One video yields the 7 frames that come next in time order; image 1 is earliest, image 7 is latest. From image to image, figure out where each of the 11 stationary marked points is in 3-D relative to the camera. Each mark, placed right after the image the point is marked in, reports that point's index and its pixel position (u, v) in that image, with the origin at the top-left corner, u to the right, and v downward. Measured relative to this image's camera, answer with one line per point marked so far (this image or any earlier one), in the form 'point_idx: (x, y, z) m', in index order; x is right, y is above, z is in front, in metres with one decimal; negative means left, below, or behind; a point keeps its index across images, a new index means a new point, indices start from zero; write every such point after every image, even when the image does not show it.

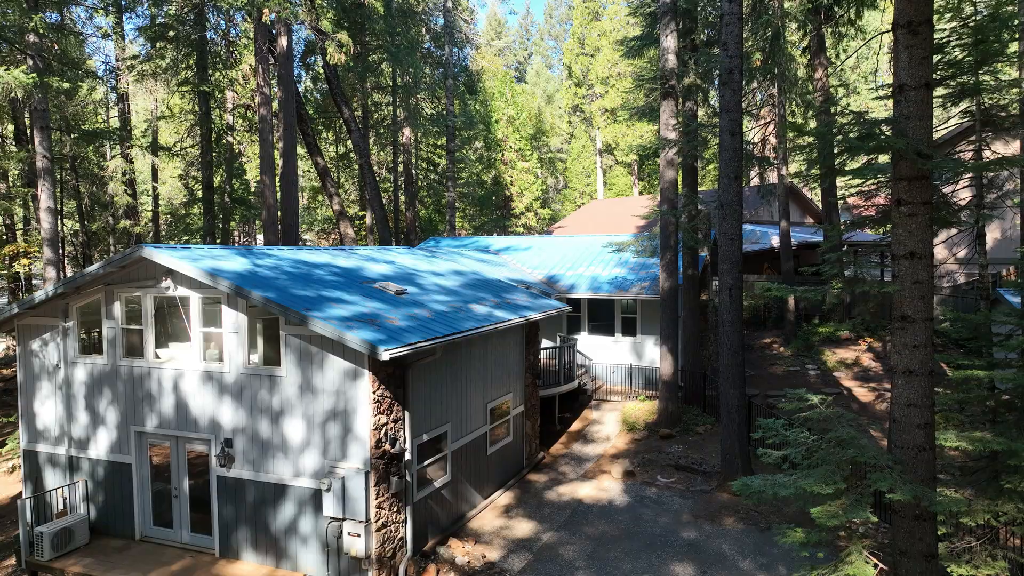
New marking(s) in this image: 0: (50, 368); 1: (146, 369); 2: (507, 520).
0: (-7.9, -1.4, +11.6) m
1: (-5.8, -1.3, +10.7) m
2: (-0.1, -4.2, +12.1) m
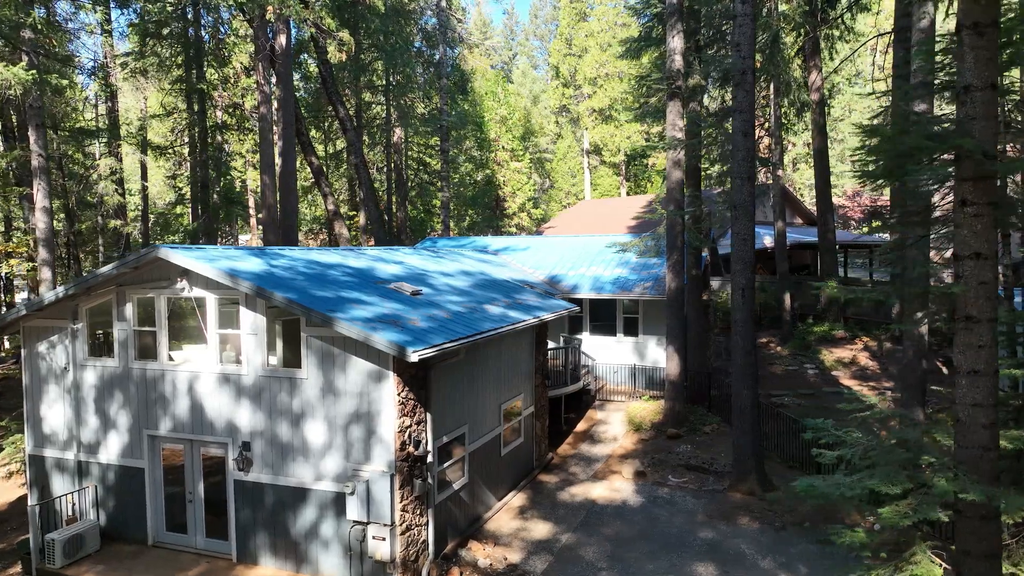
0: (-7.6, -1.4, +11.3) m
1: (-5.5, -1.3, +10.5) m
2: (+0.2, -4.2, +12.1) m
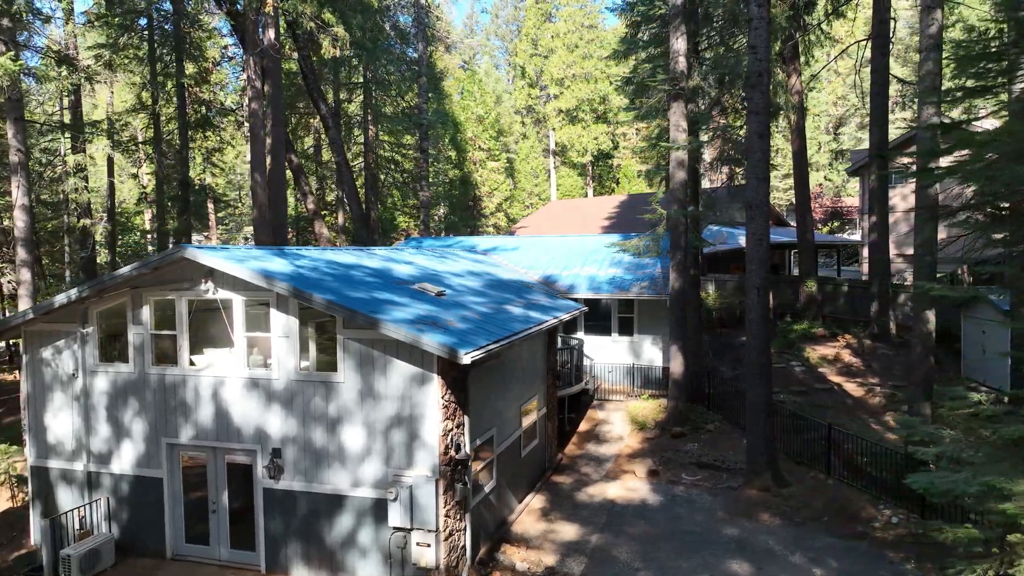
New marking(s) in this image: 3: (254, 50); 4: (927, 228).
0: (-7.1, -1.4, +10.7) m
1: (-5.0, -1.3, +10.1) m
2: (+0.7, -4.2, +12.0) m
3: (-7.2, +6.7, +18.8) m
4: (+8.0, +1.2, +13.0) m
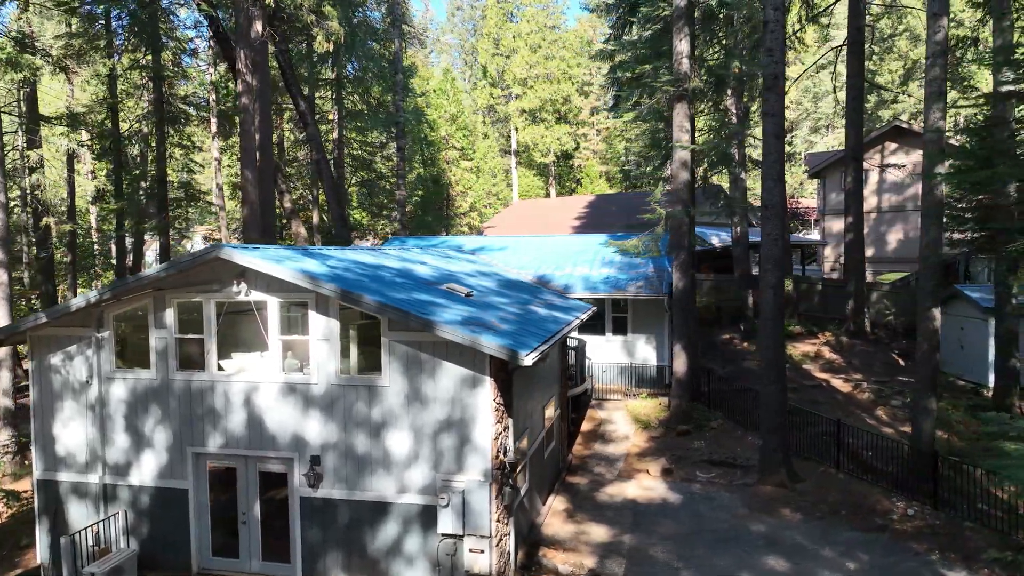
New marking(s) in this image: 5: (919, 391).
0: (-6.5, -1.5, +10.1) m
1: (-4.3, -1.4, +9.6) m
2: (+1.2, -4.2, +11.9) m
3: (-7.2, +6.6, +18.2) m
4: (+8.4, +1.2, +13.4) m
5: (+8.3, -2.1, +13.7) m
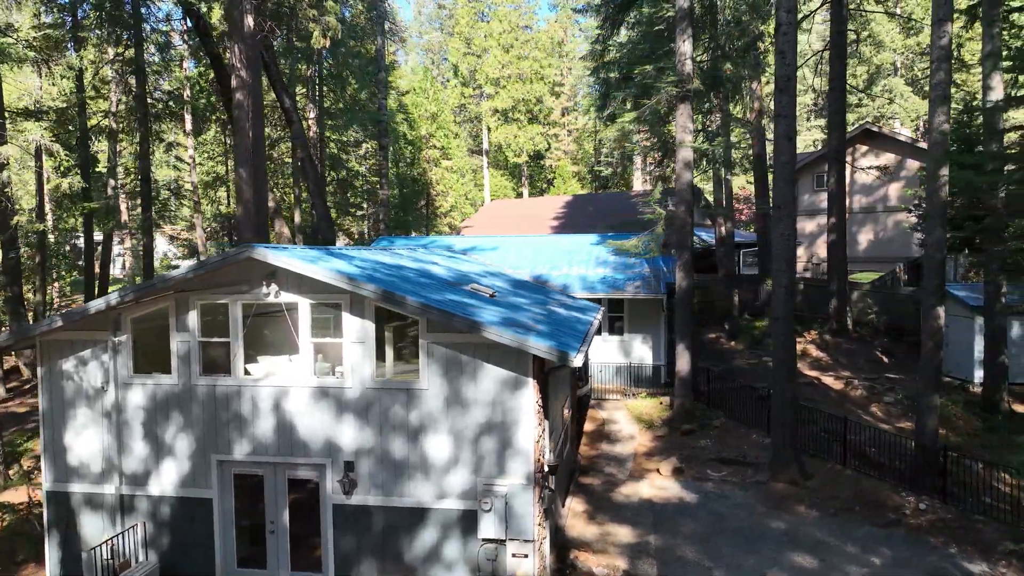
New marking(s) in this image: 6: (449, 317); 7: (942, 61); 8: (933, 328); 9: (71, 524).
0: (-6.0, -1.5, +9.7) m
1: (-3.8, -1.4, +9.3) m
2: (+1.6, -4.2, +11.9) m
3: (-7.1, +6.6, +17.7) m
4: (+8.7, +1.2, +13.8) m
5: (+8.5, -2.1, +14.0) m
6: (-0.8, -0.4, +8.3) m
7: (+8.7, +4.6, +13.7) m
8: (+8.7, -0.8, +13.9) m
9: (-6.4, -3.4, +9.8) m
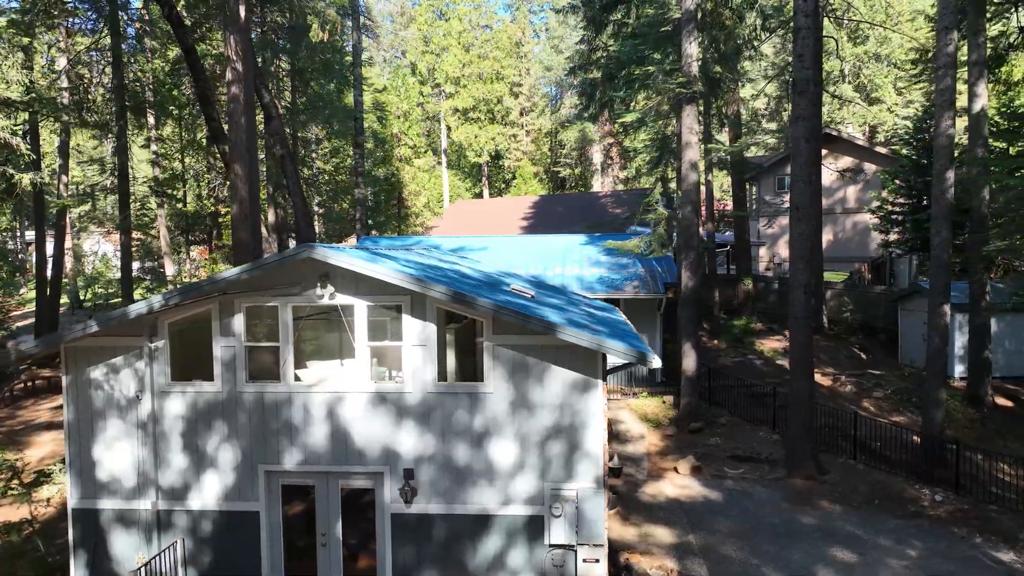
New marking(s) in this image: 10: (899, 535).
0: (-5.2, -1.5, +9.0) m
1: (-3.0, -1.4, +8.8) m
2: (+2.2, -4.2, +11.8) m
3: (-7.0, +6.6, +16.9) m
4: (+9.2, +1.2, +14.3) m
5: (+9.0, -2.0, +14.5) m
6: (+0.1, -0.4, +8.1) m
7: (+9.1, +4.6, +14.2) m
8: (+9.1, -0.8, +14.4) m
9: (-5.6, -3.5, +9.2) m
10: (+6.6, -4.2, +11.6) m
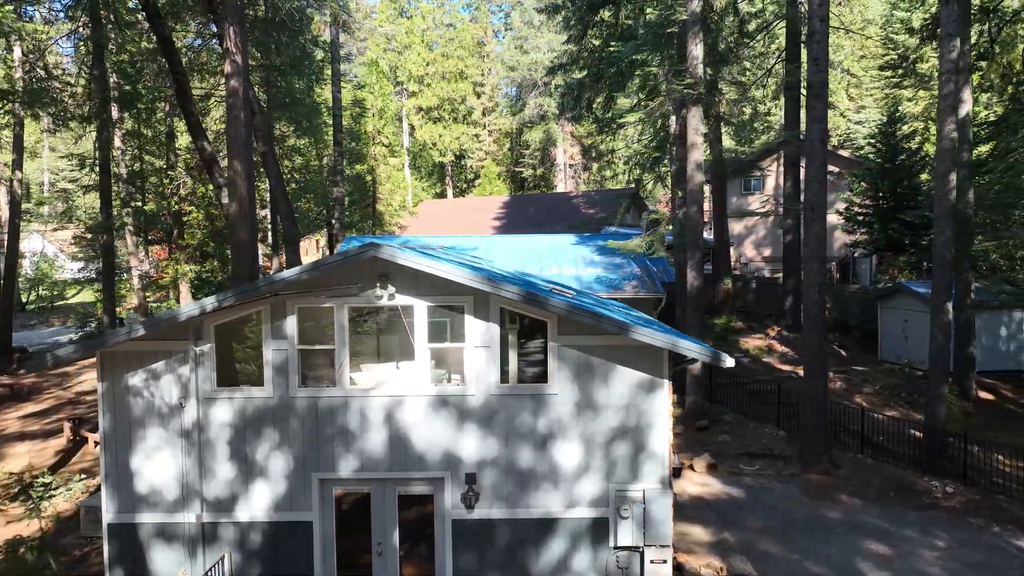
0: (-4.4, -1.5, +8.6) m
1: (-2.2, -1.4, +8.5) m
2: (+2.8, -4.2, +11.9) m
3: (-6.7, +6.5, +16.3) m
4: (+9.6, +1.3, +14.8) m
5: (+9.4, -2.0, +15.0) m
6: (+1.0, -0.4, +8.0) m
7: (+9.5, +4.6, +14.7) m
8: (+9.5, -0.8, +14.9) m
9: (-4.8, -3.5, +8.7) m
10: (+7.2, -4.2, +11.9) m
